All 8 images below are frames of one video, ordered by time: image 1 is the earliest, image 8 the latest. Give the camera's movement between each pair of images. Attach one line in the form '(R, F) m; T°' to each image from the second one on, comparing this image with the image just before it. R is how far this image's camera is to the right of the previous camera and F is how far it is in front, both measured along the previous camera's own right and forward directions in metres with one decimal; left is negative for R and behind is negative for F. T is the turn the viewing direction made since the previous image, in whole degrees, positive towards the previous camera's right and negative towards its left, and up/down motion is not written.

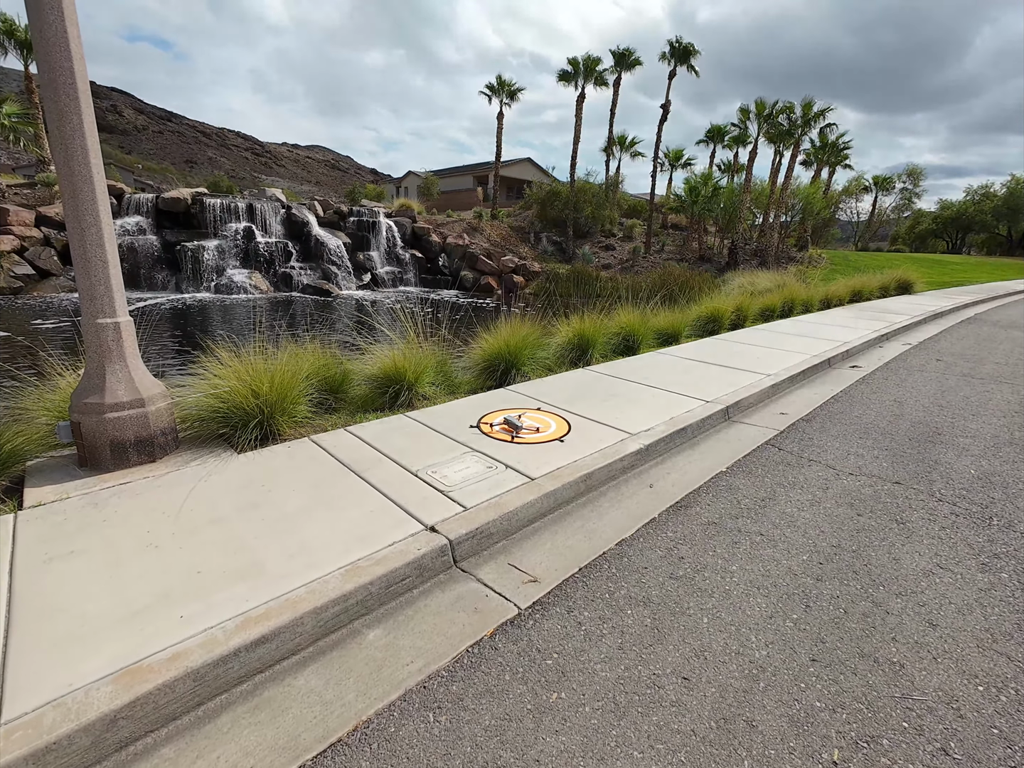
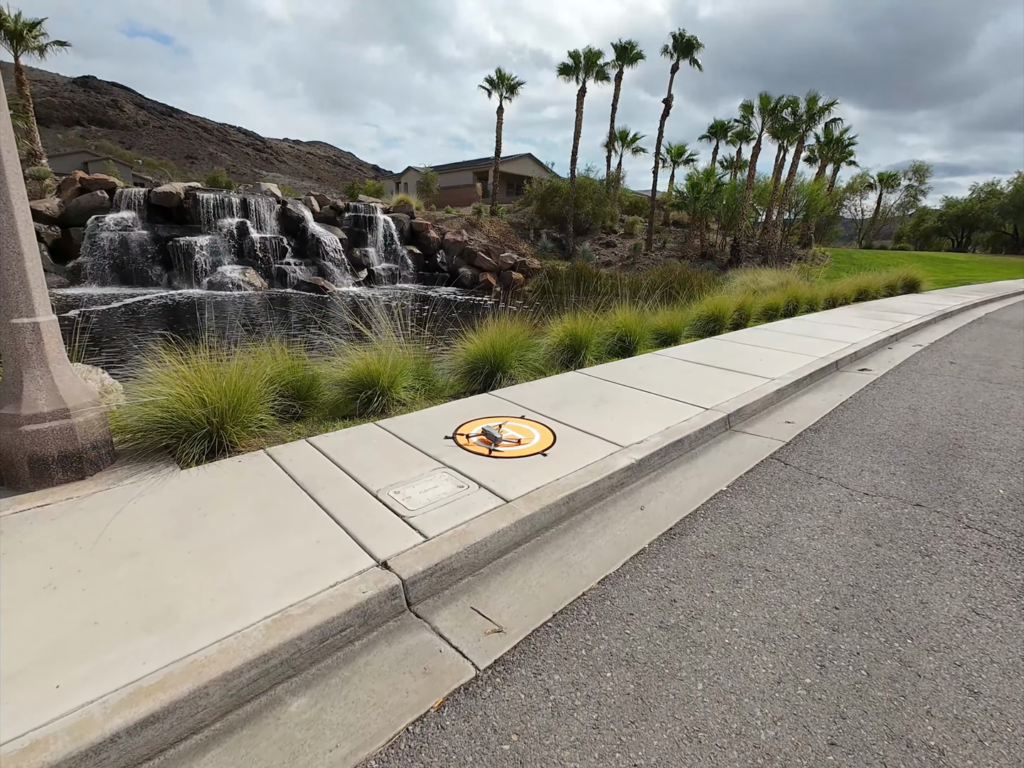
(+0.2, +0.4) m; 0°
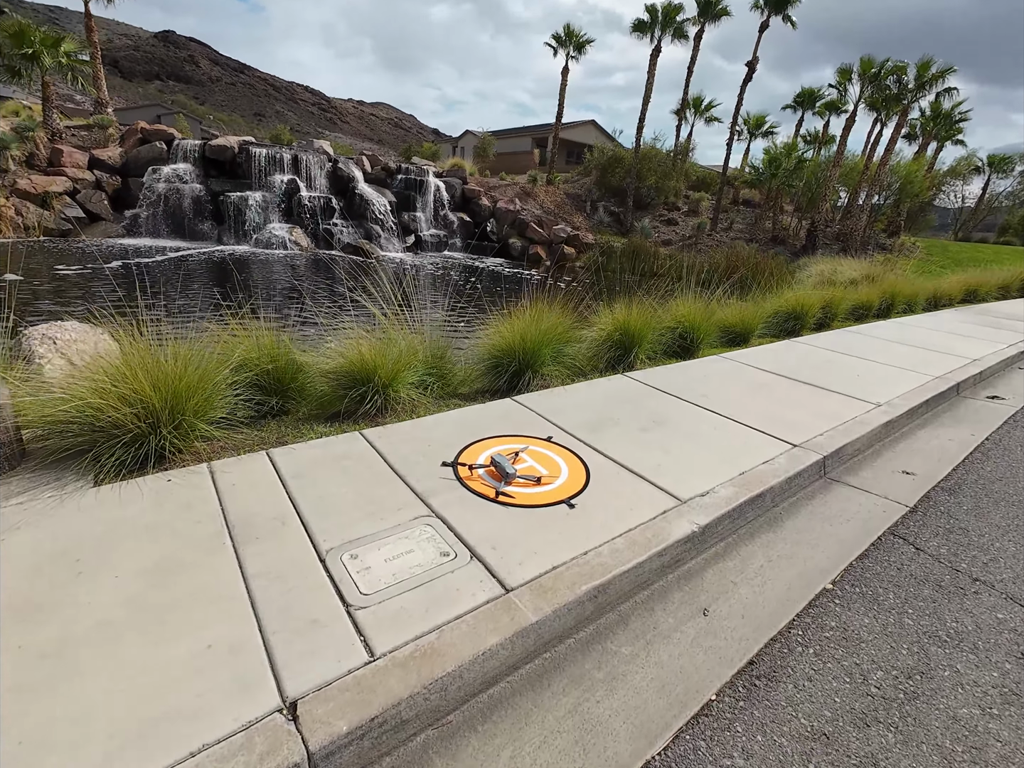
(+0.1, +1.0) m; -5°
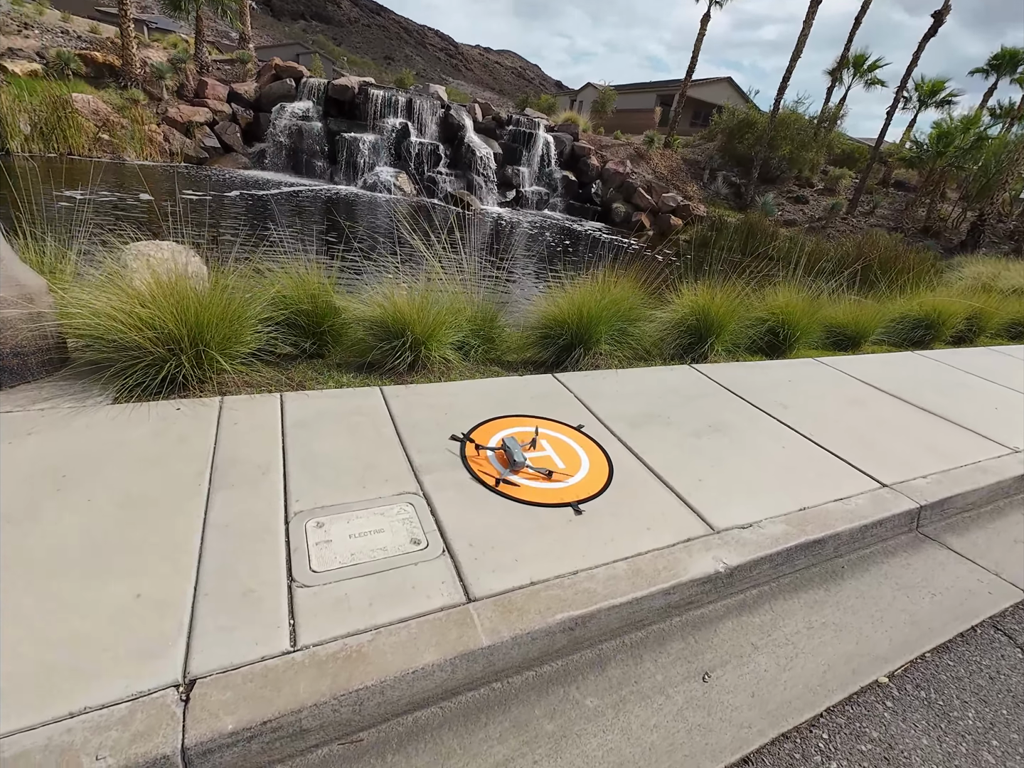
(+0.3, +0.4) m; -10°
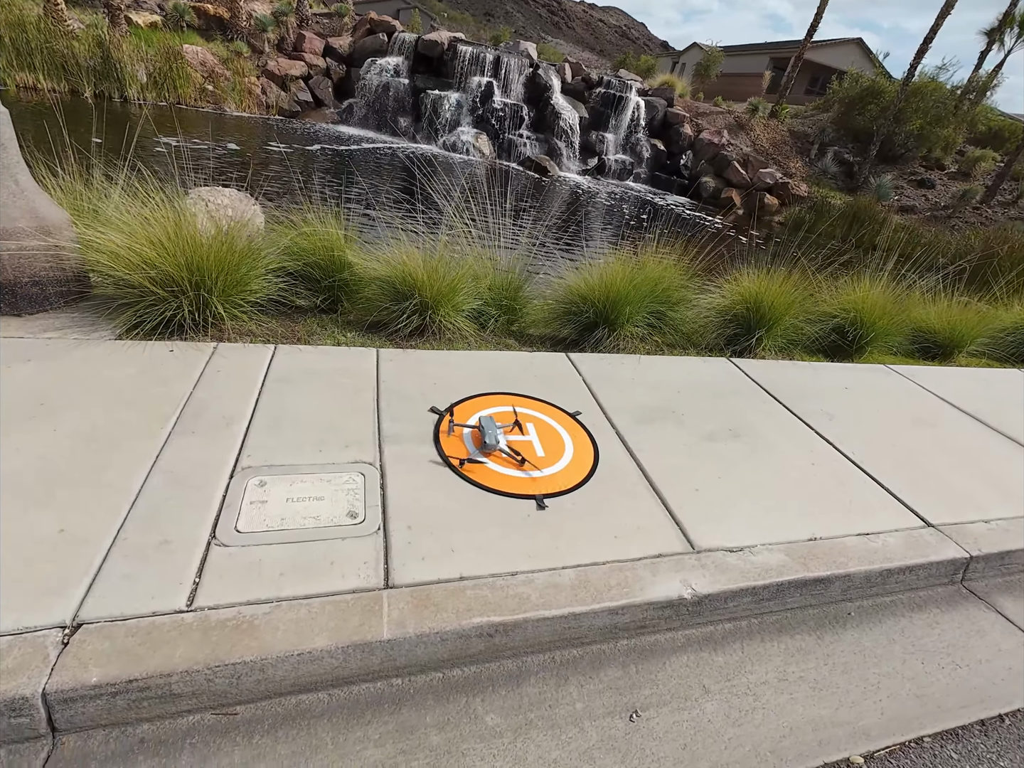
(+0.4, +0.2) m; -8°
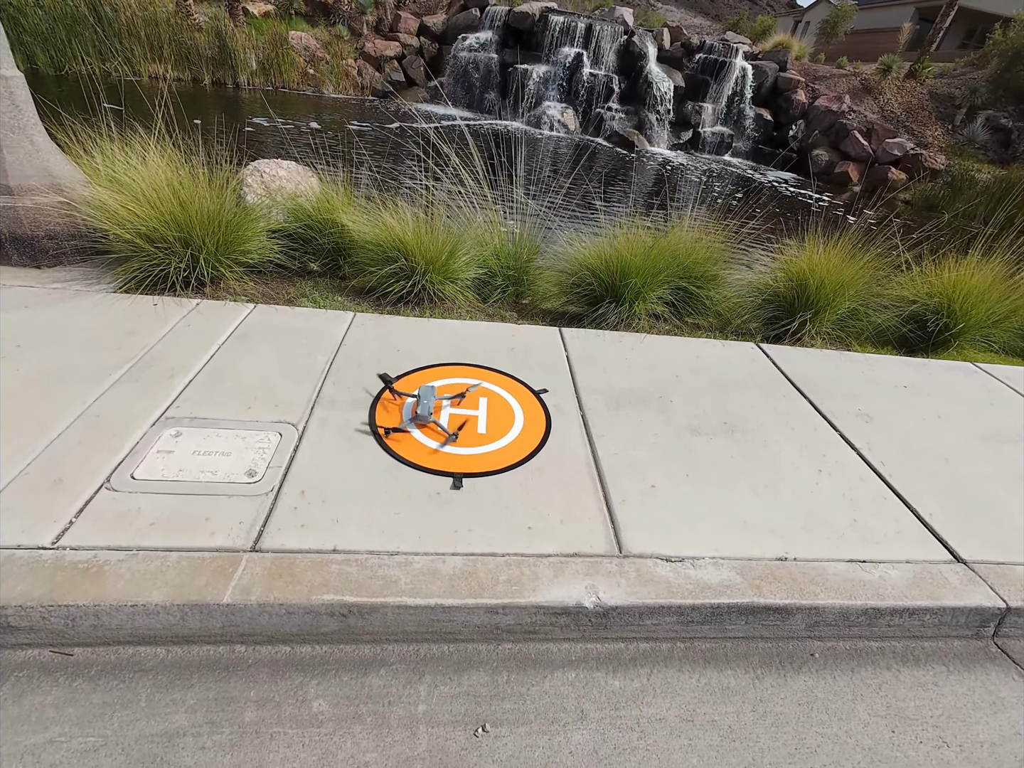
(+0.7, +0.3) m; -10°
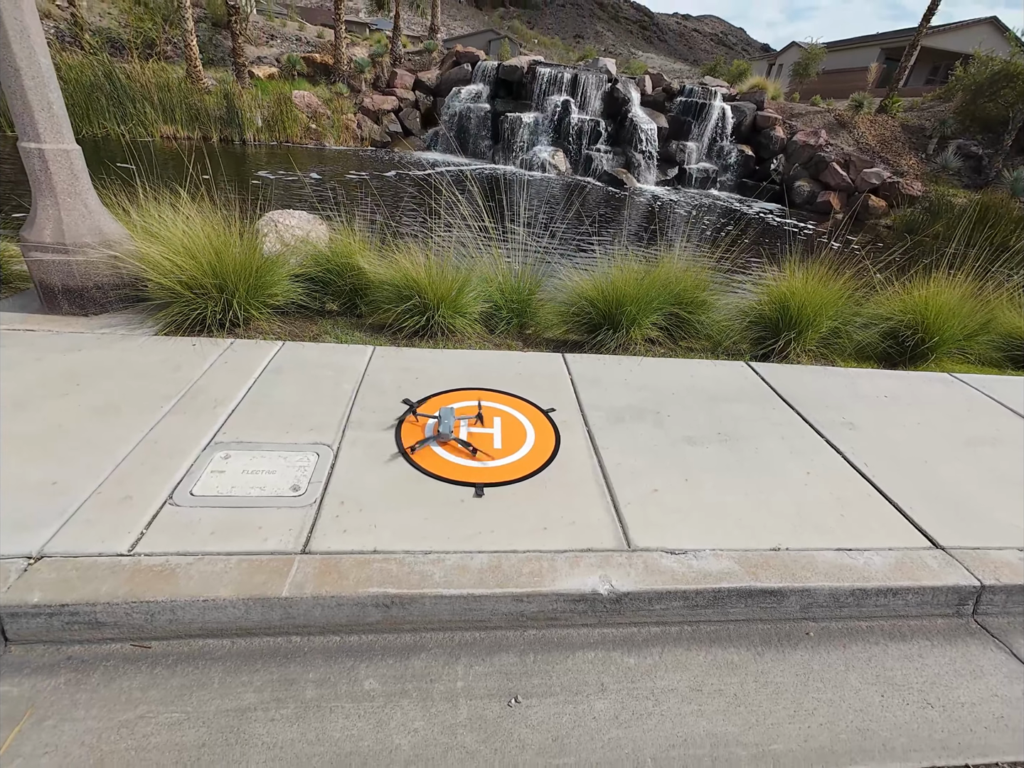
(-0.1, -0.2) m; 0°
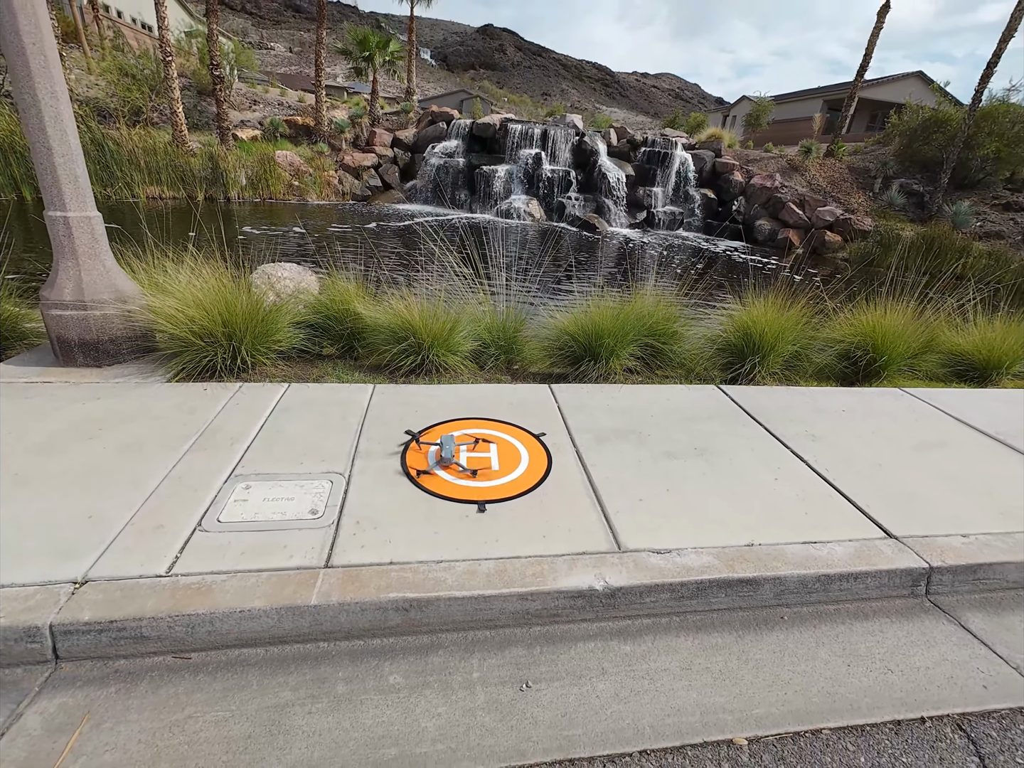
(-0.1, -0.3) m; +2°
